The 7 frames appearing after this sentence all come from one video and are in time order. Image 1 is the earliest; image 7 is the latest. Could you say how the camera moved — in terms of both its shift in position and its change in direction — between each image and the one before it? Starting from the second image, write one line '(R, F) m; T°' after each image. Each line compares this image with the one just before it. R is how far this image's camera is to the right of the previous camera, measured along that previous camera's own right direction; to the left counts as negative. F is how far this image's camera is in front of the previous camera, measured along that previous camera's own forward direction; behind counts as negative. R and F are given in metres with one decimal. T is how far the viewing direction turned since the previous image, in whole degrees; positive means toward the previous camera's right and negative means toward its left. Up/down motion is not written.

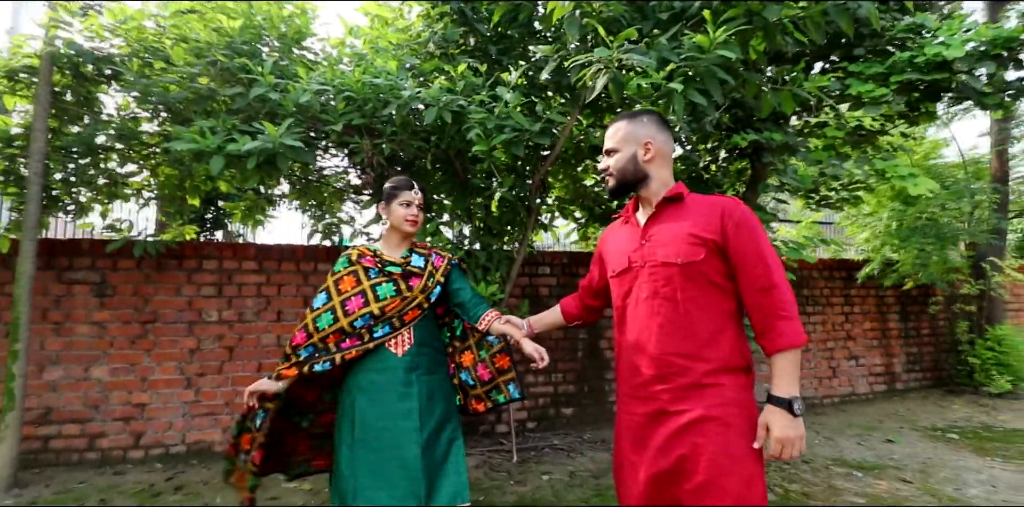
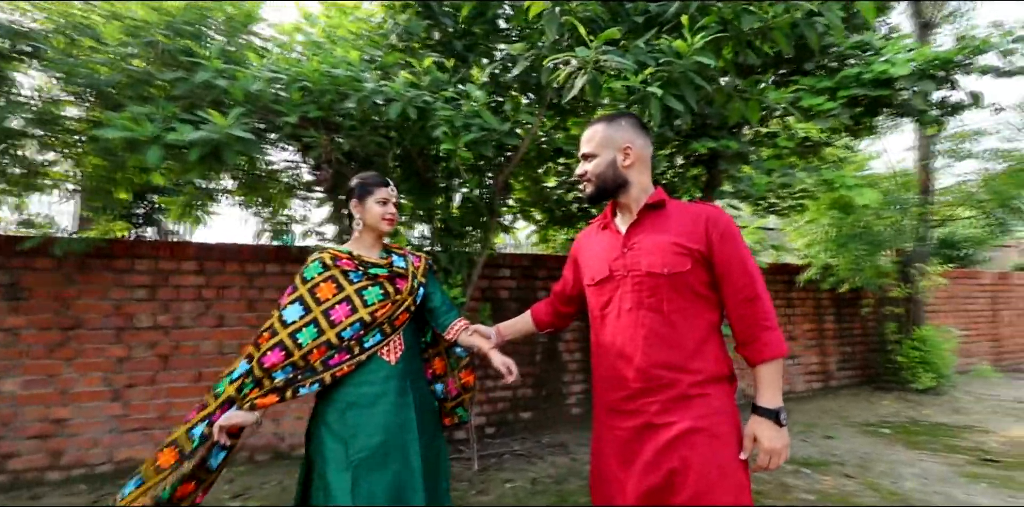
(-0.3, +0.1) m; +8°
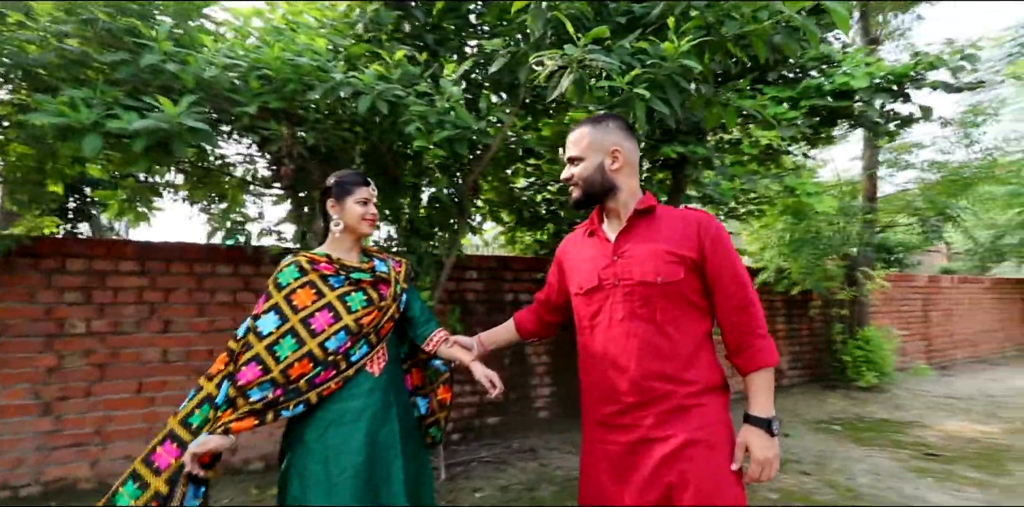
(-0.2, +0.1) m; +7°
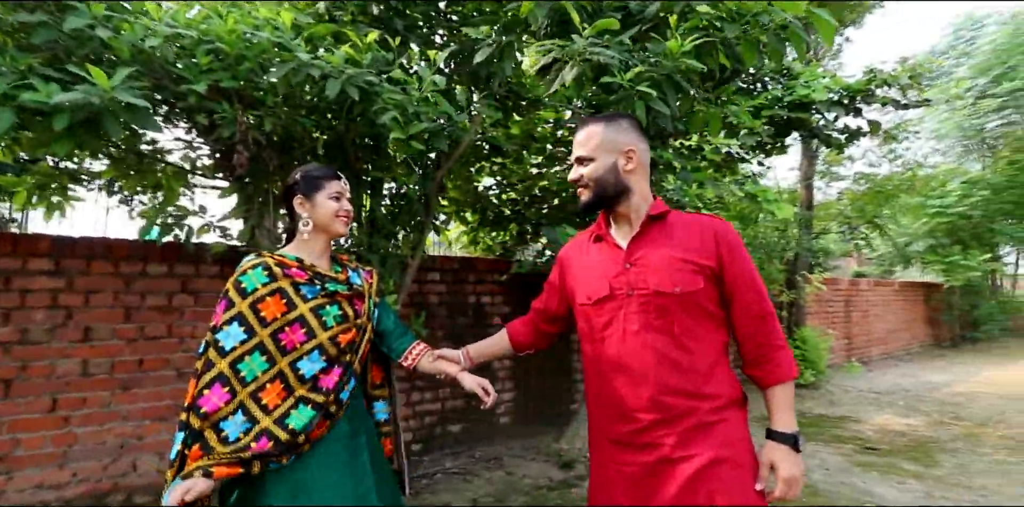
(-0.4, +0.2) m; +10°
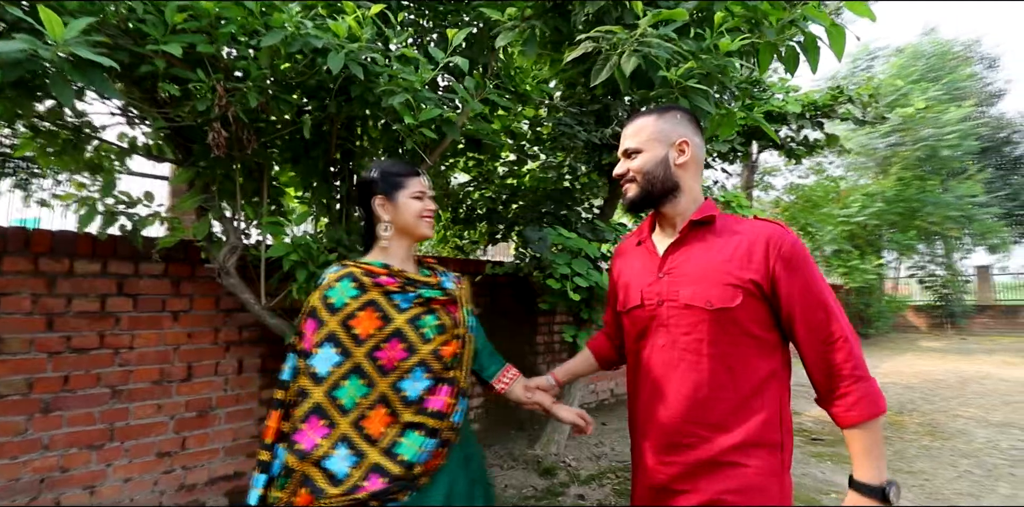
(-0.6, +0.2) m; +13°
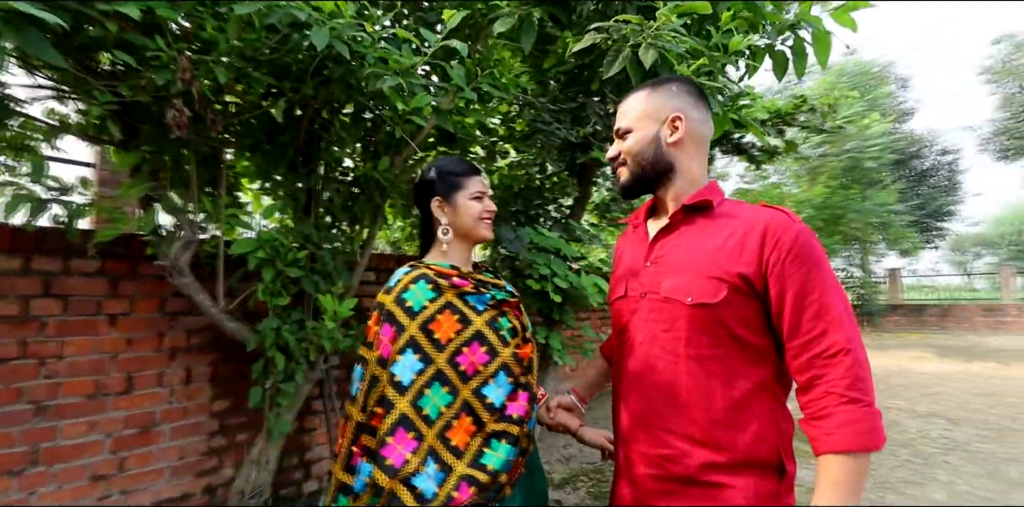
(-0.3, +0.2) m; +8°
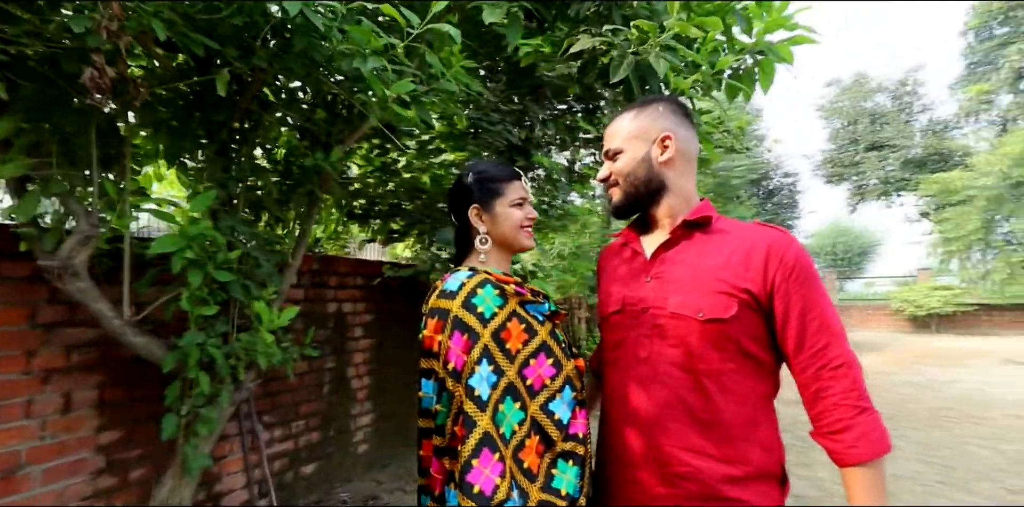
(-0.5, +0.2) m; +16°
